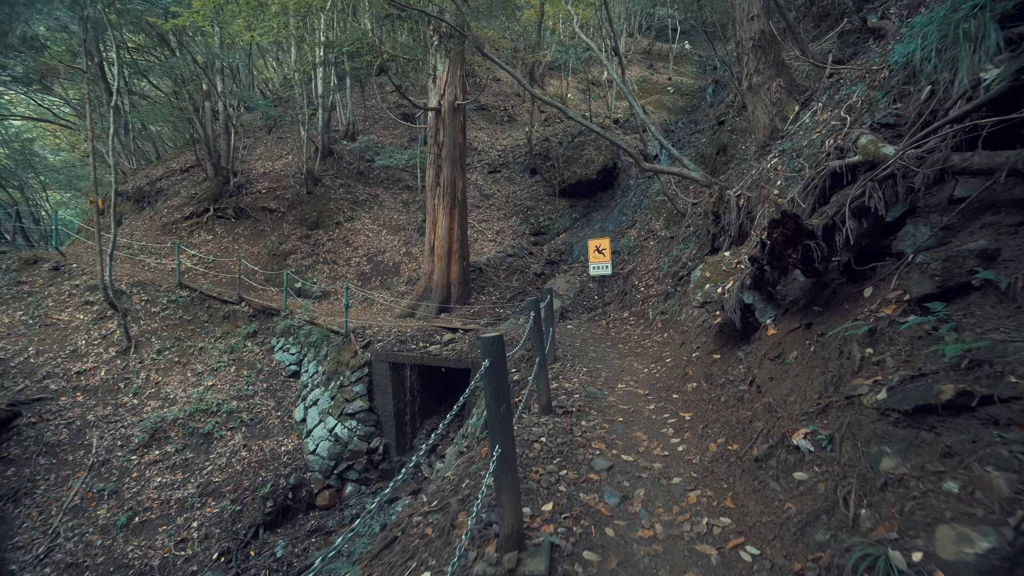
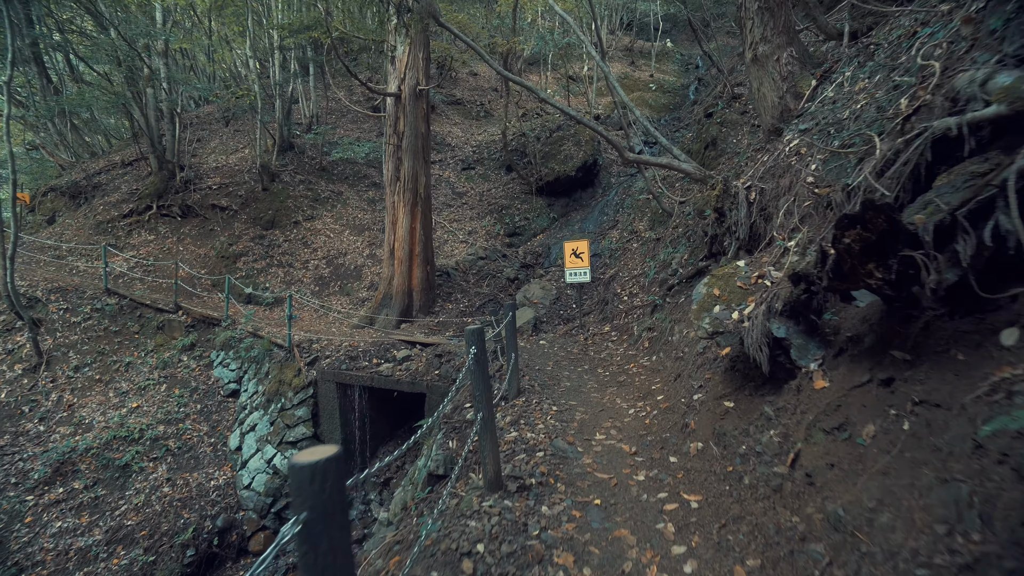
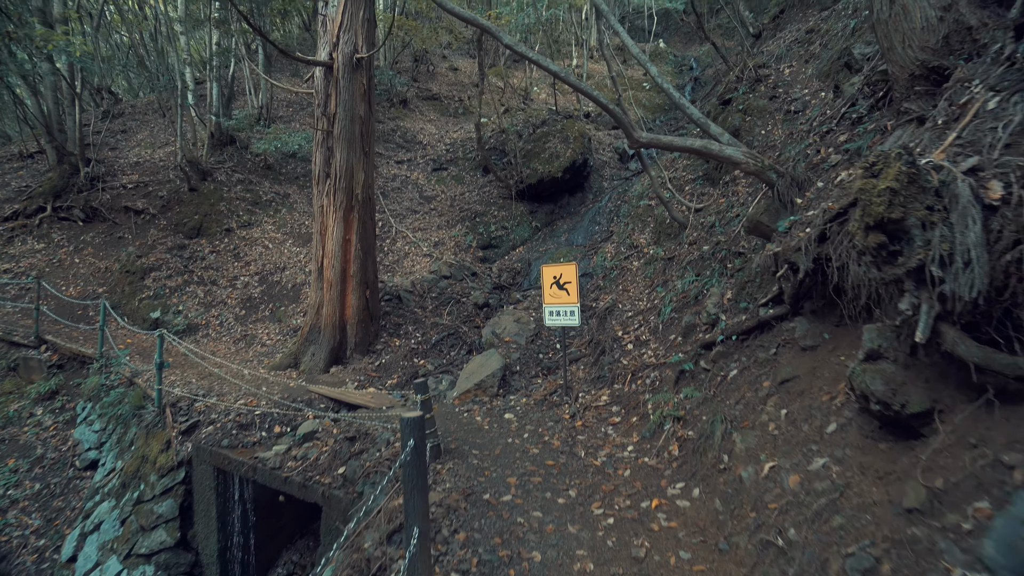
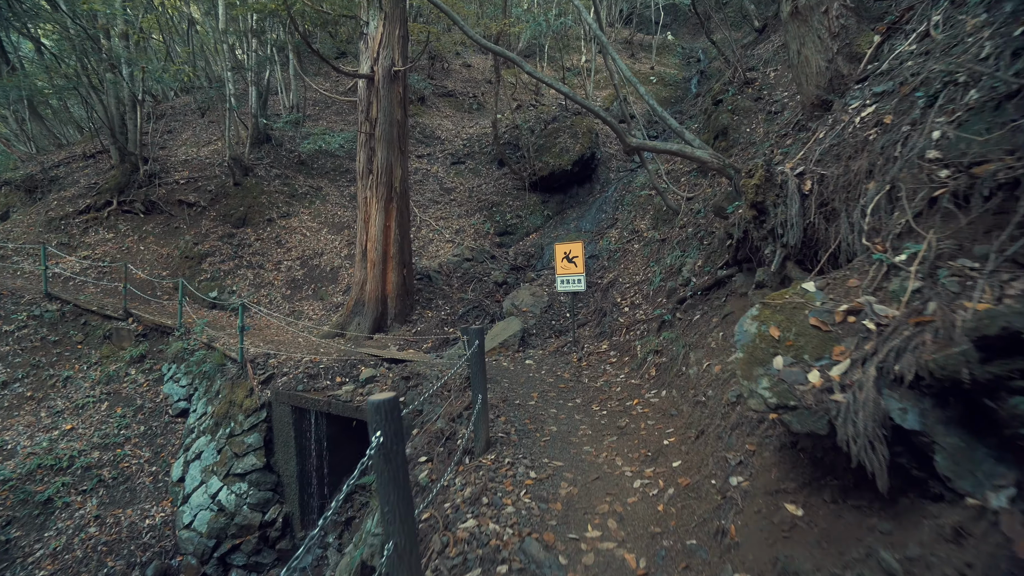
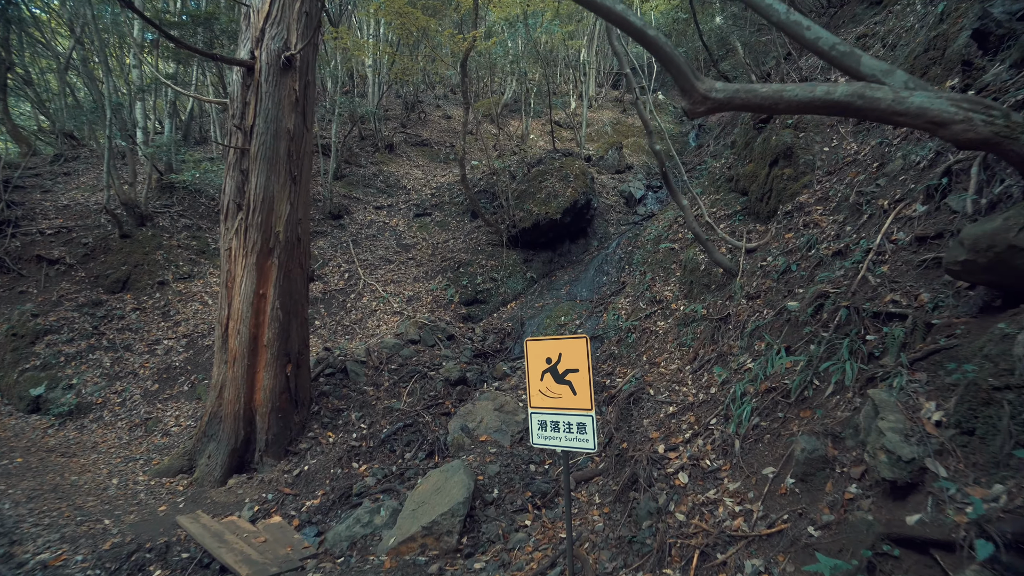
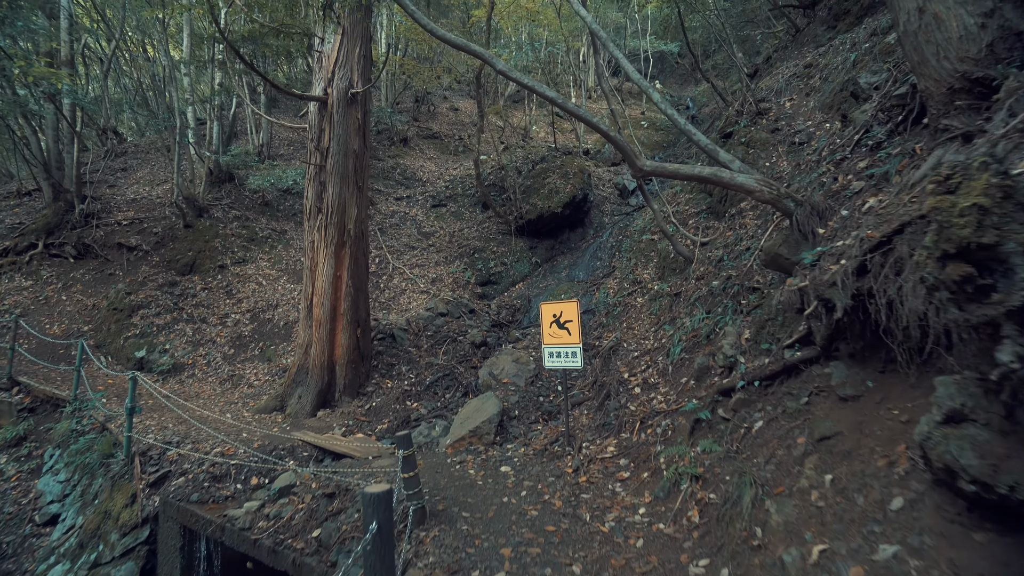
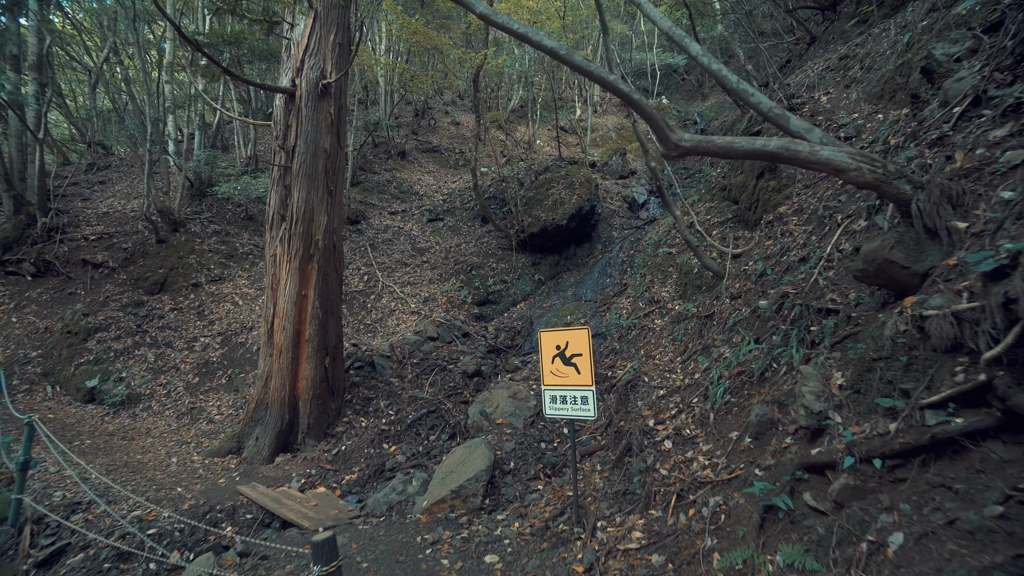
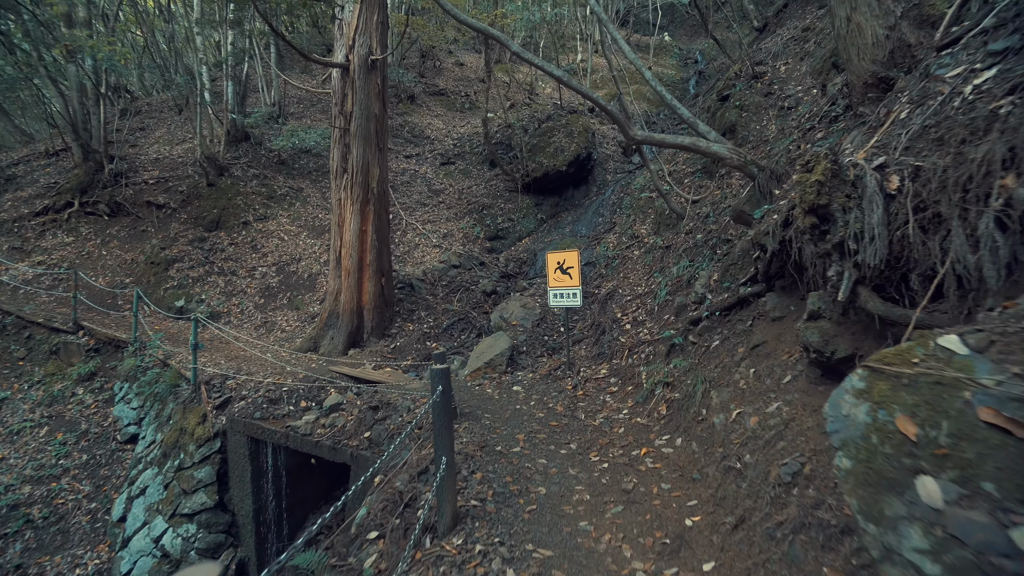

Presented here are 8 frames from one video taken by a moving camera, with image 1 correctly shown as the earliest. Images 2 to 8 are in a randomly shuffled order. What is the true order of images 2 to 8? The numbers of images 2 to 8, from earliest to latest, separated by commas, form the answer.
2, 4, 8, 3, 6, 7, 5
